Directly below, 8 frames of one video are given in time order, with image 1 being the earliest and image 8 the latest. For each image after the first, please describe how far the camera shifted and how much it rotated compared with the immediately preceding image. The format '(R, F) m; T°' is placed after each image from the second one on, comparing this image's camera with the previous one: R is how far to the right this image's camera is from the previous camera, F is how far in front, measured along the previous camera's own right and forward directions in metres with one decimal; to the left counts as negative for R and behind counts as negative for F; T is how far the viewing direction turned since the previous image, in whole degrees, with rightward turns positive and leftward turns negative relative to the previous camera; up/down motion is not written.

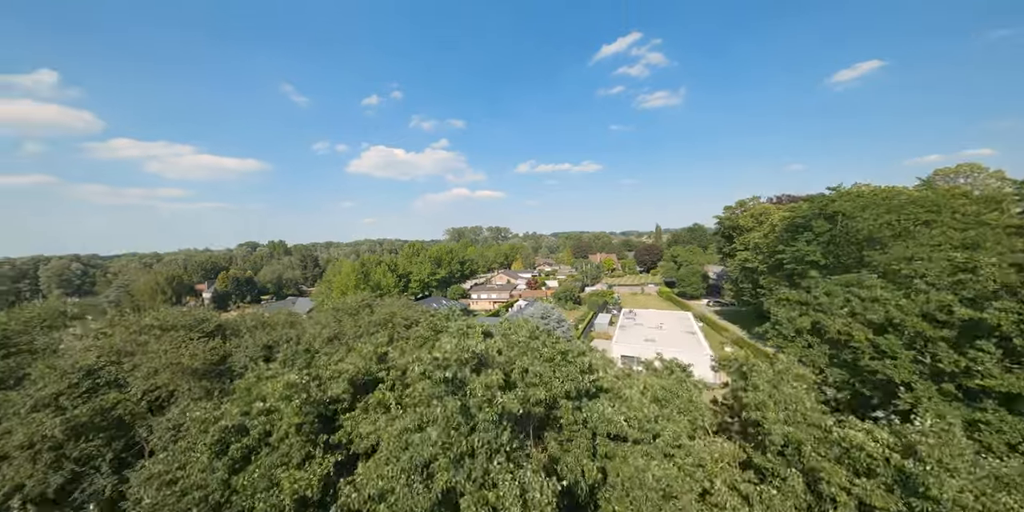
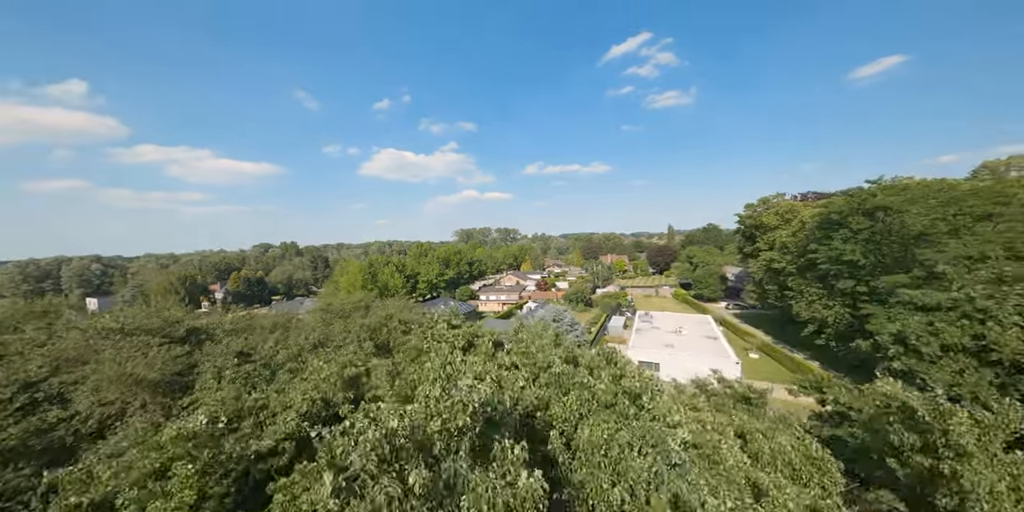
(-0.1, +1.2) m; -2°
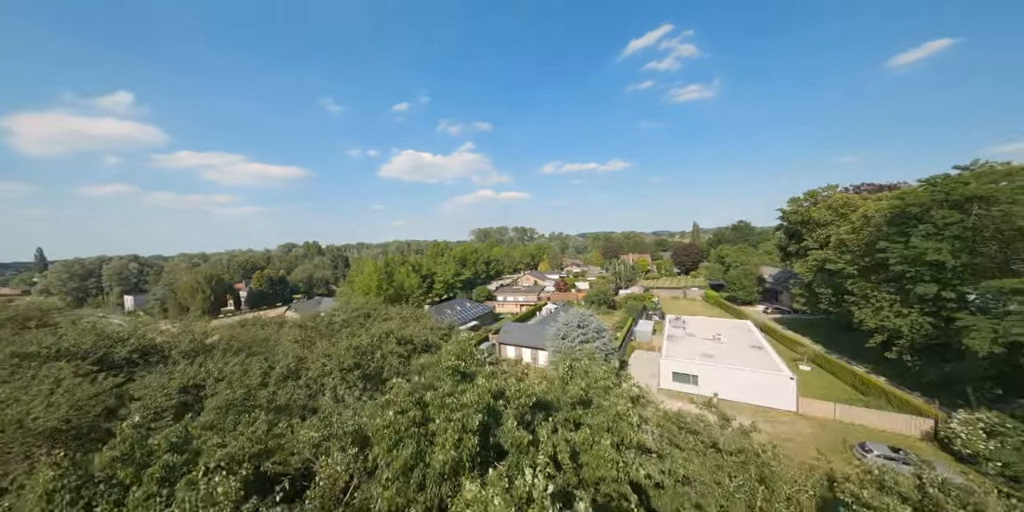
(-0.3, +1.8) m; -3°
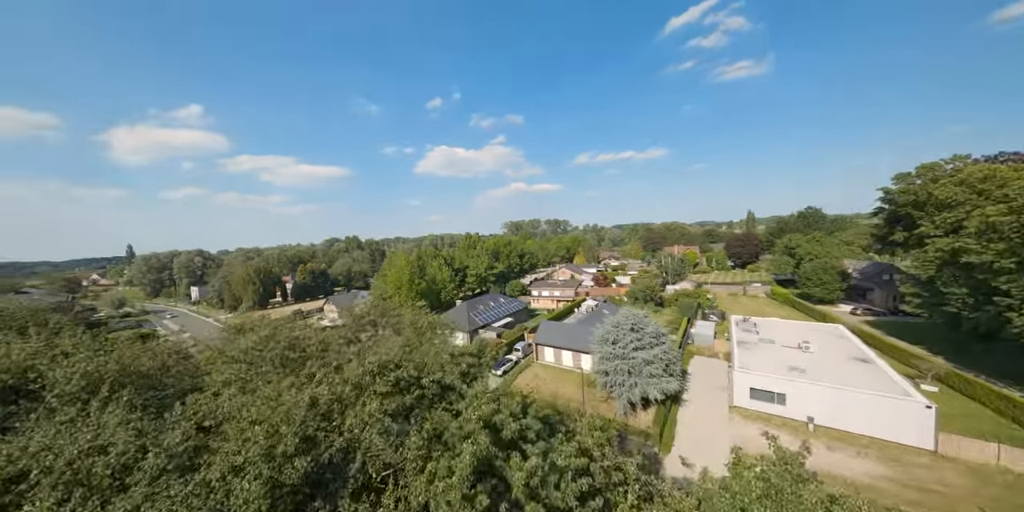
(-0.5, +2.6) m; -6°
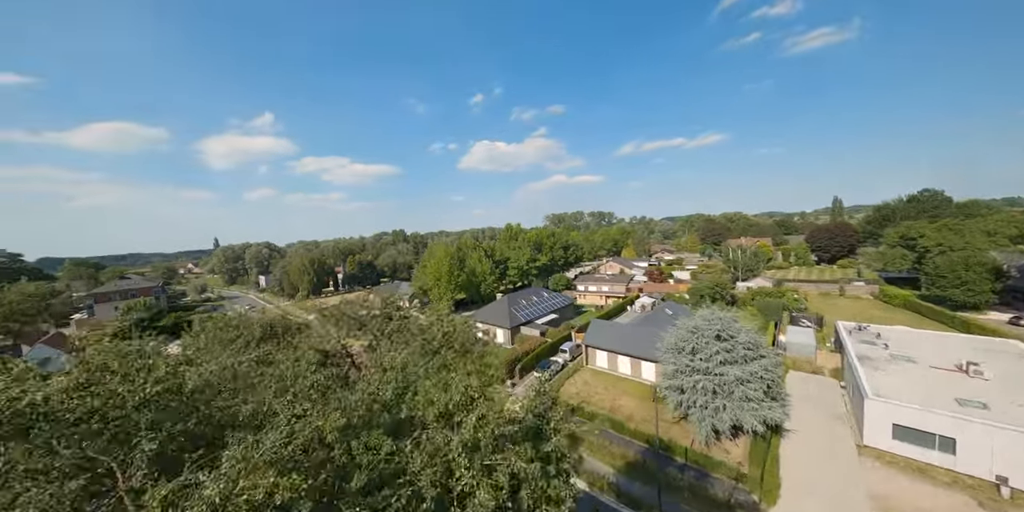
(-0.5, +2.9) m; -8°
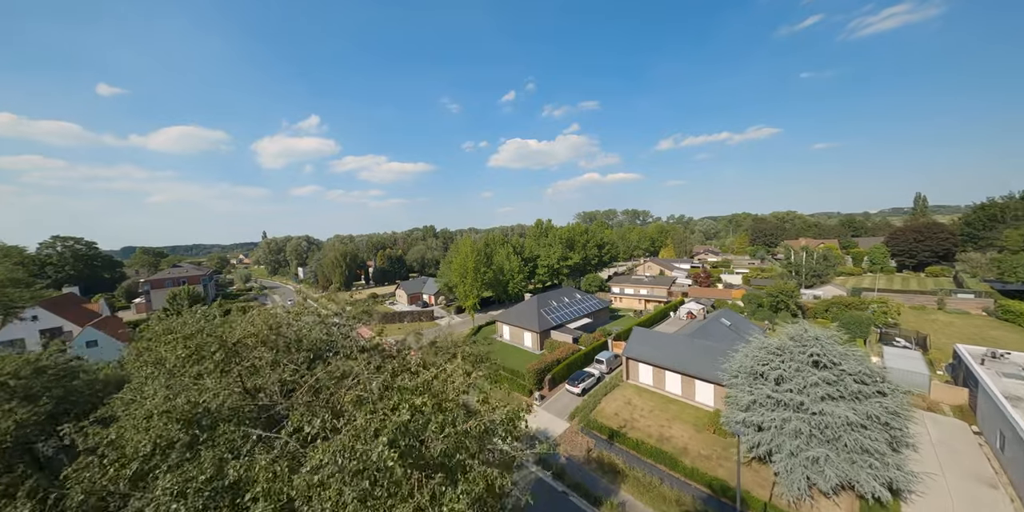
(-0.2, +2.4) m; -5°
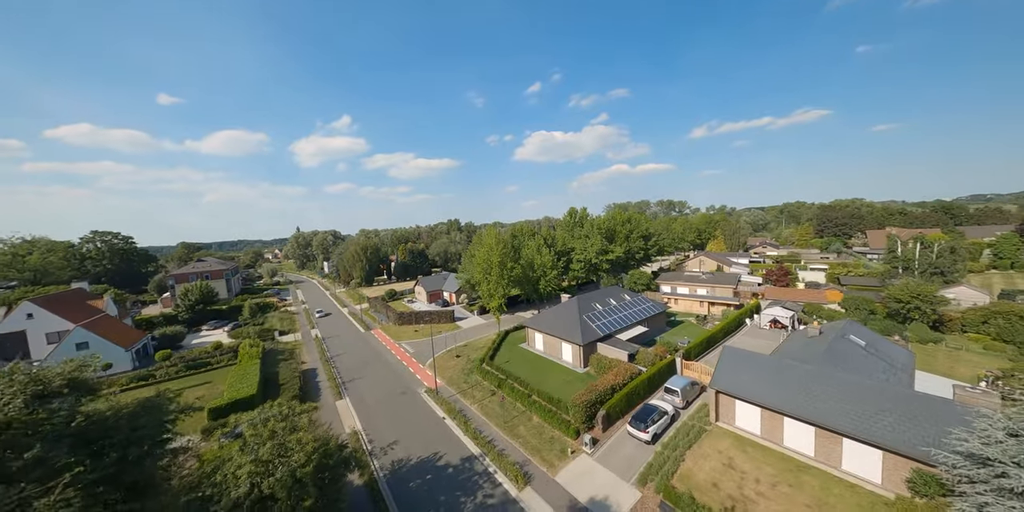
(-0.7, +5.3) m; -5°
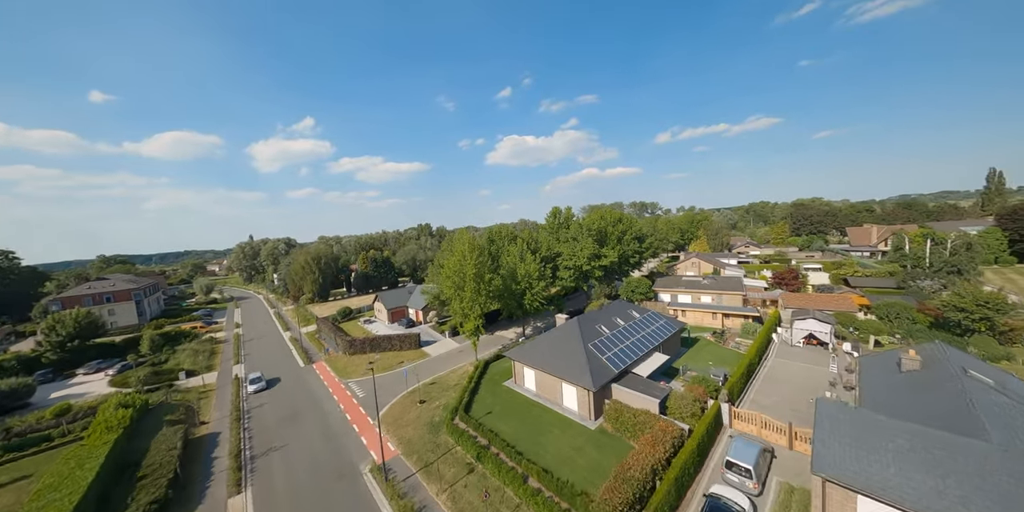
(-0.3, +5.8) m; +5°
